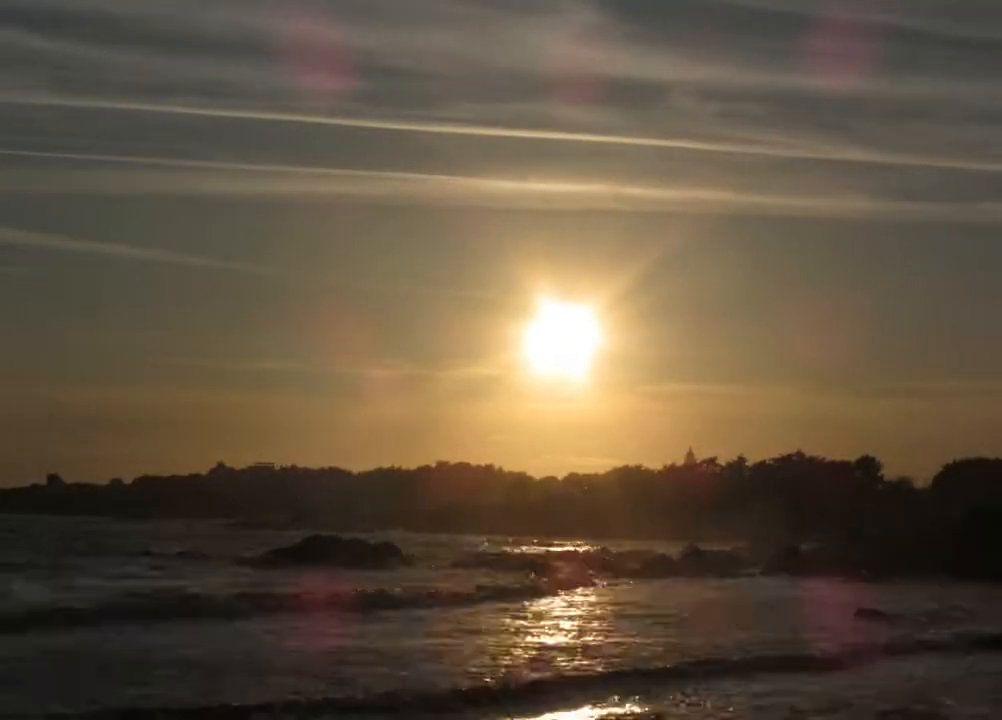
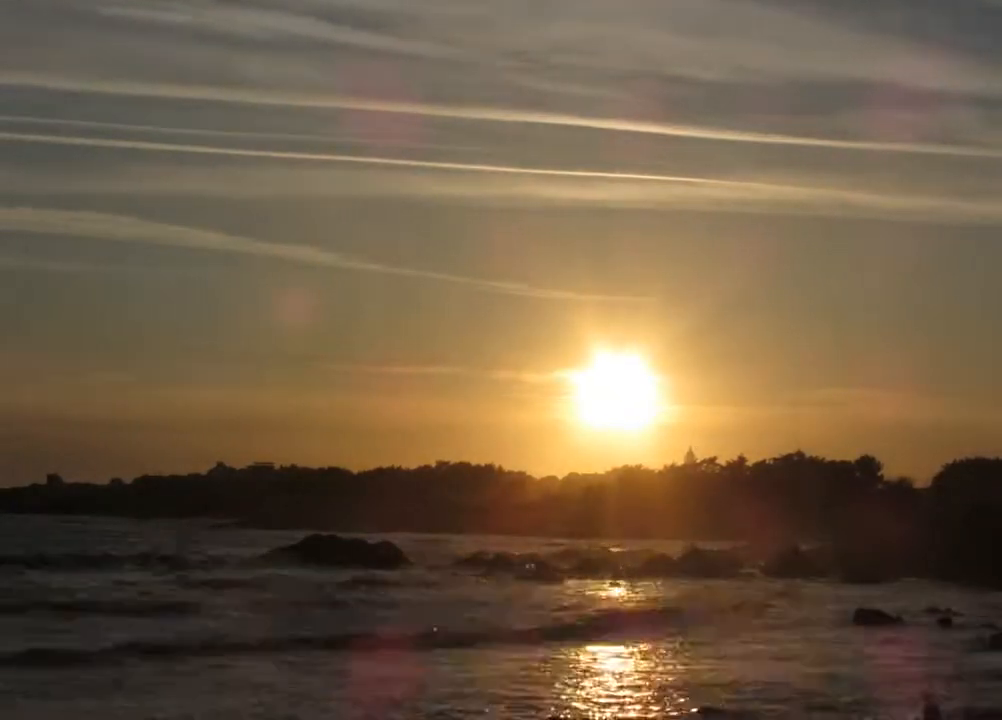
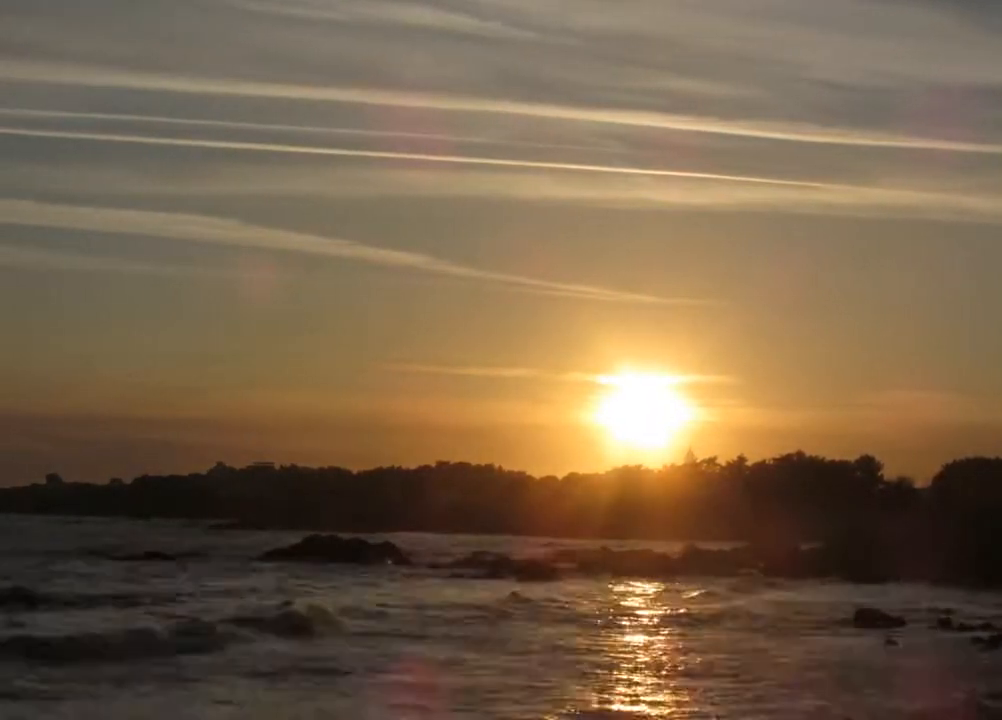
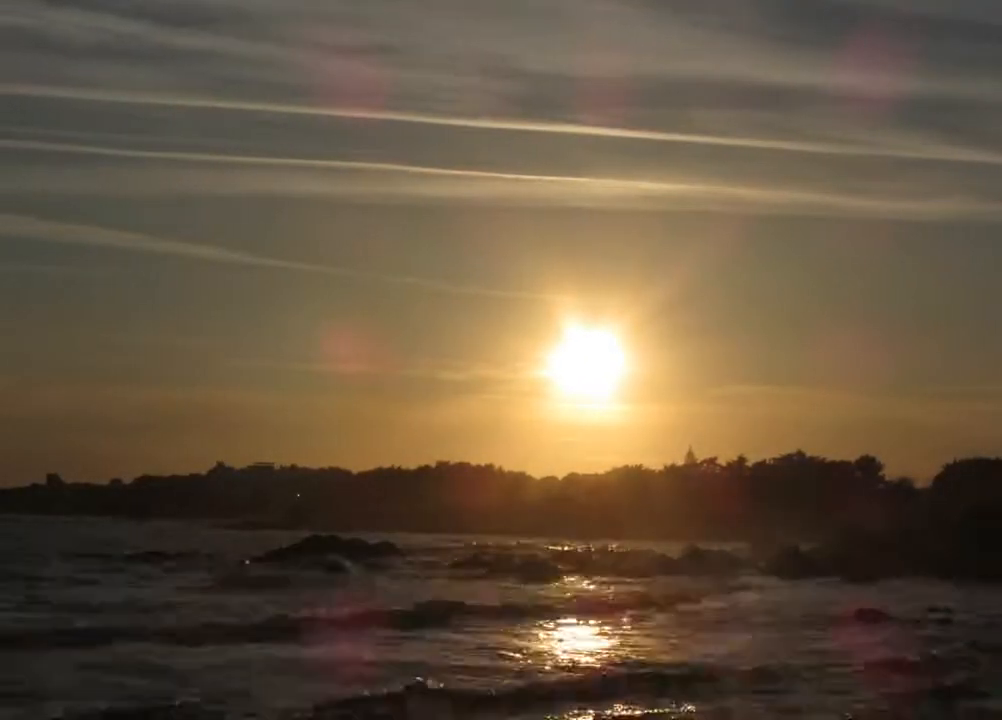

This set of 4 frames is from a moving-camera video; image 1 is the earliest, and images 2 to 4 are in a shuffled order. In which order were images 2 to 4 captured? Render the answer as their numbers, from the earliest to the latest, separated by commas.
4, 2, 3
